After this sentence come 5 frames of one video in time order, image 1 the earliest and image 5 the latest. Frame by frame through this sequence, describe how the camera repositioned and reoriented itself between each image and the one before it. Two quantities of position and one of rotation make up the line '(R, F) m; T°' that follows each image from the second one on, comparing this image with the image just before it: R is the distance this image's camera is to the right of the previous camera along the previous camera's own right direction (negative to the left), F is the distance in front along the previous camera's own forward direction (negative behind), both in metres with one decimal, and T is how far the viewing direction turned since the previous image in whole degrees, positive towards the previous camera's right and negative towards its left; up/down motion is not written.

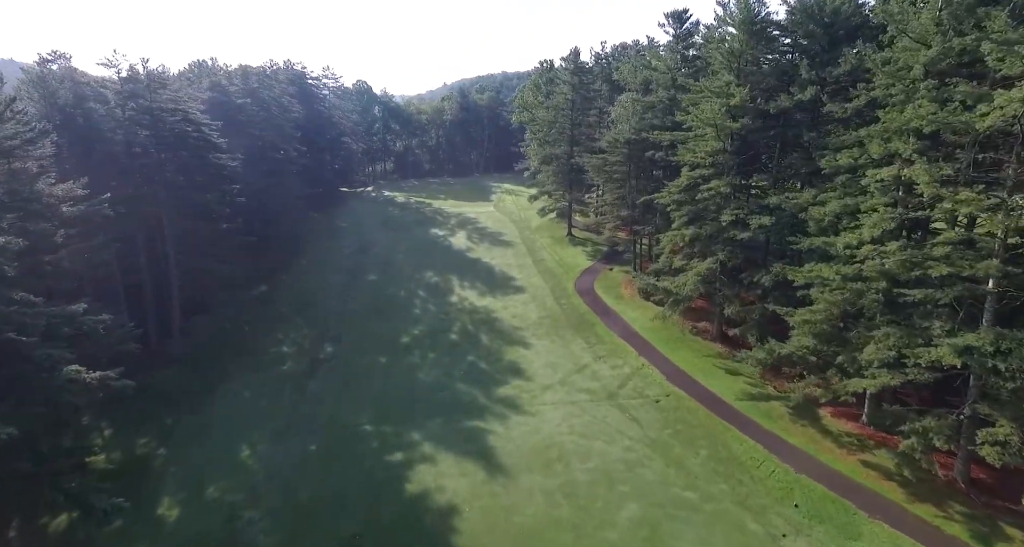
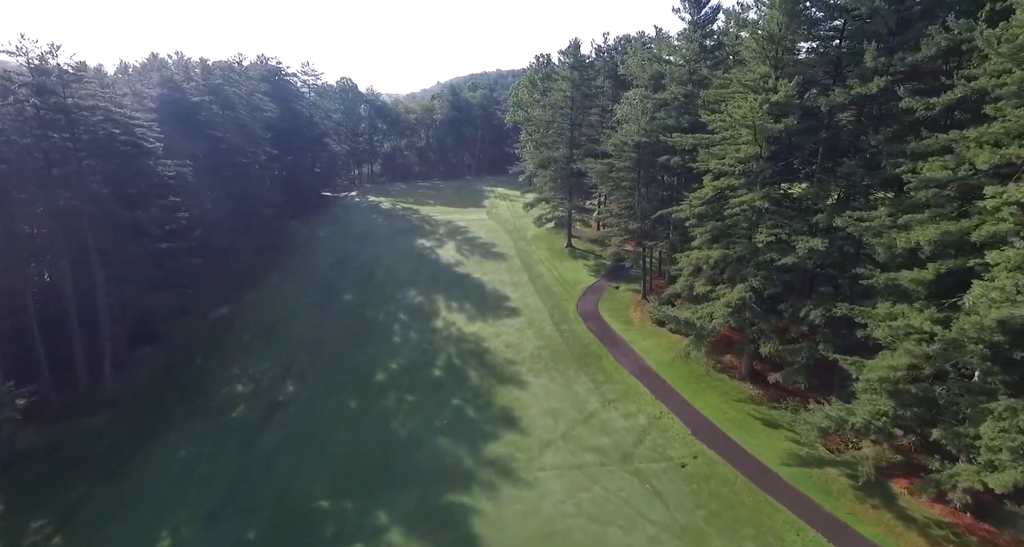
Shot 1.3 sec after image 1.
(+0.1, +4.5) m; 0°
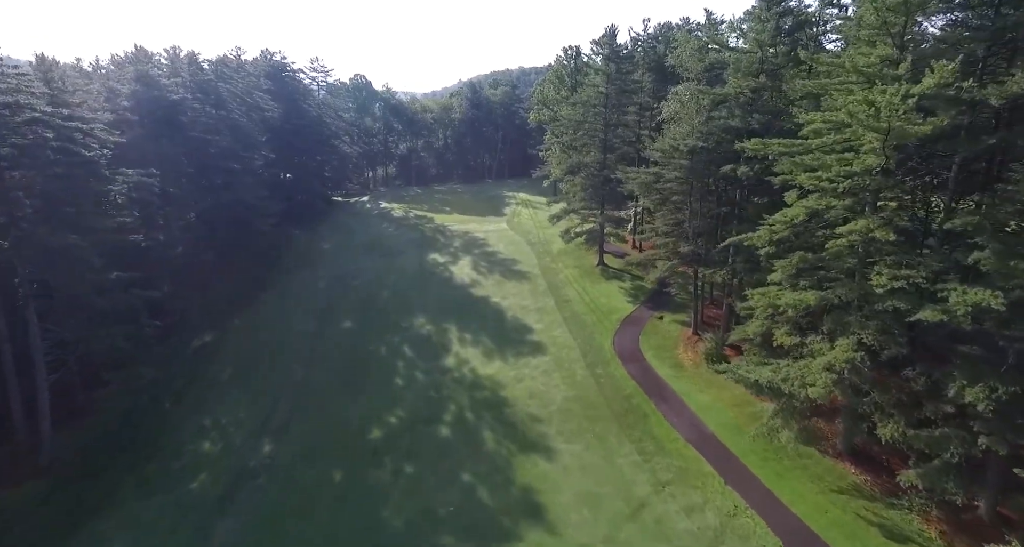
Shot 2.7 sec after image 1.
(-0.2, +5.3) m; -2°
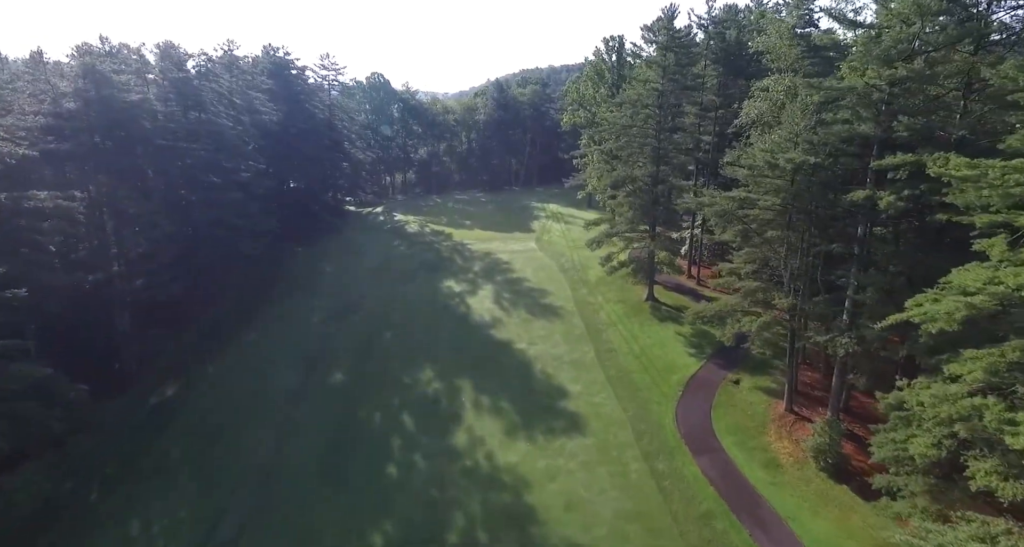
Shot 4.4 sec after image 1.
(-0.2, +6.7) m; -3°
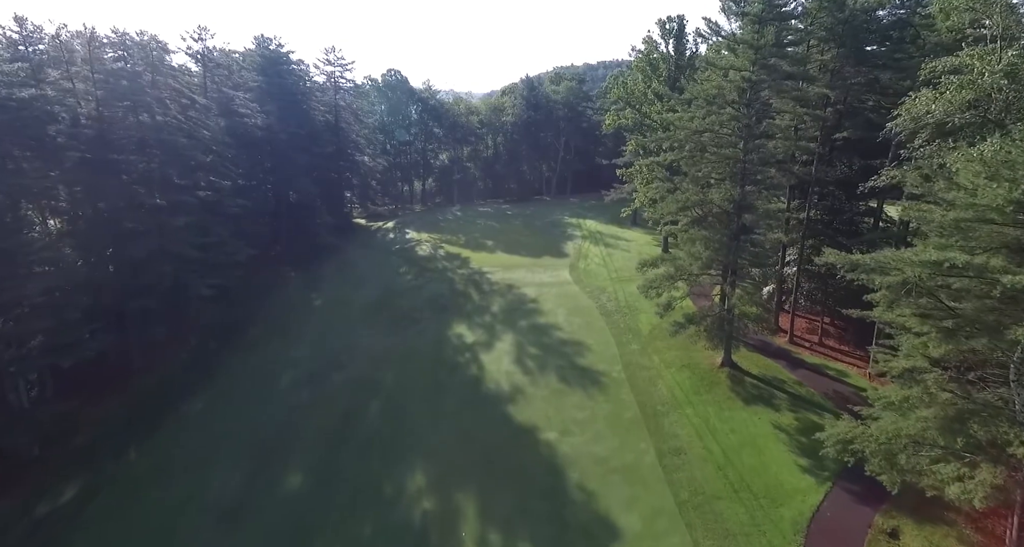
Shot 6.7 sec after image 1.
(+0.1, +8.0) m; -3°
